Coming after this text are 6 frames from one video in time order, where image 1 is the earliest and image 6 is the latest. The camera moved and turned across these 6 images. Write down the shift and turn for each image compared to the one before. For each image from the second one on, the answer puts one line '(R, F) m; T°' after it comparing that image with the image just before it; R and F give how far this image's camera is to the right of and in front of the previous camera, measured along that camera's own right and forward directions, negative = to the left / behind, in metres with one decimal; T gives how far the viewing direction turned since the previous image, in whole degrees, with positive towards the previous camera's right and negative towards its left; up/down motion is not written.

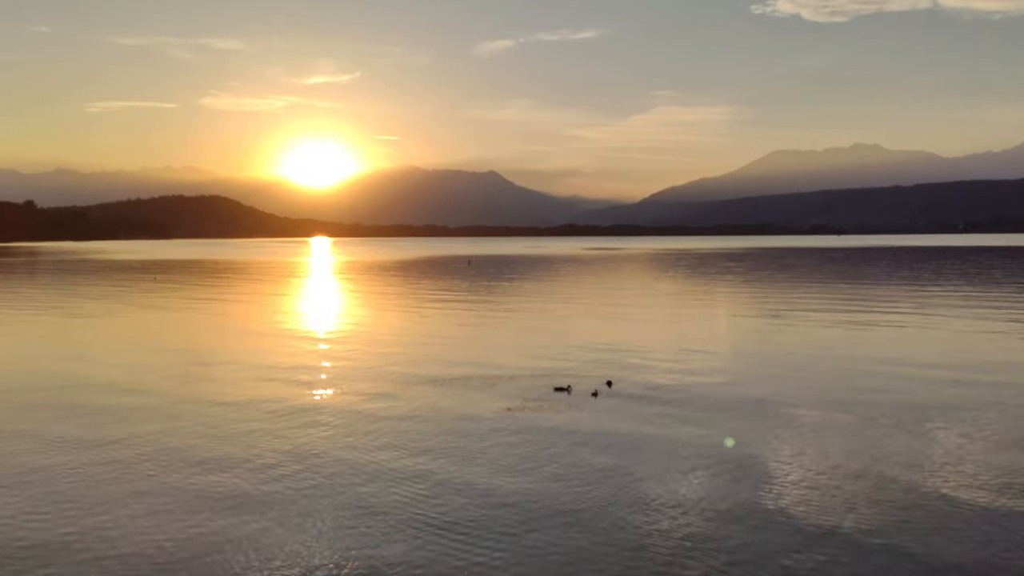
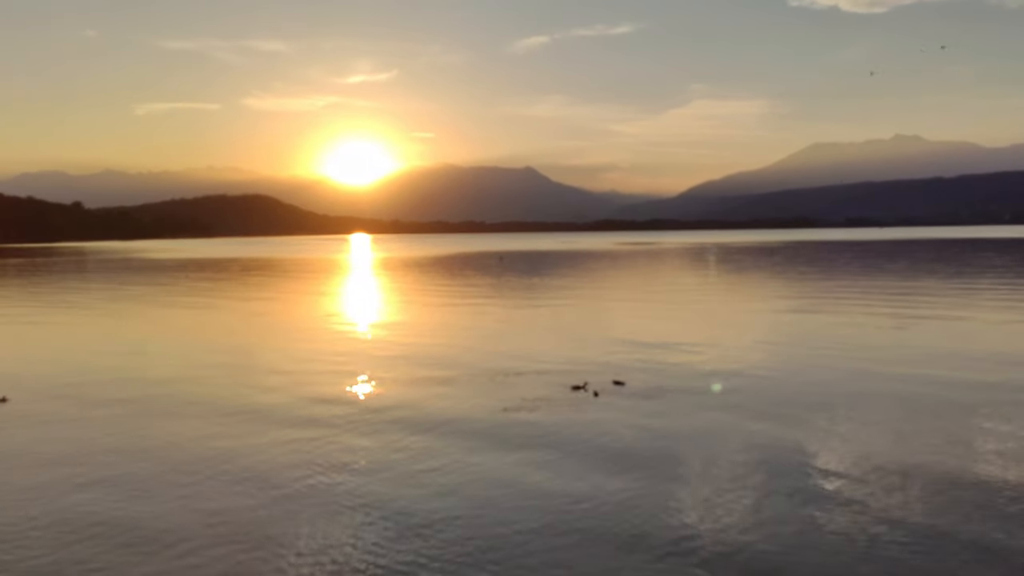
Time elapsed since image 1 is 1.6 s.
(-0.5, -0.5) m; -2°
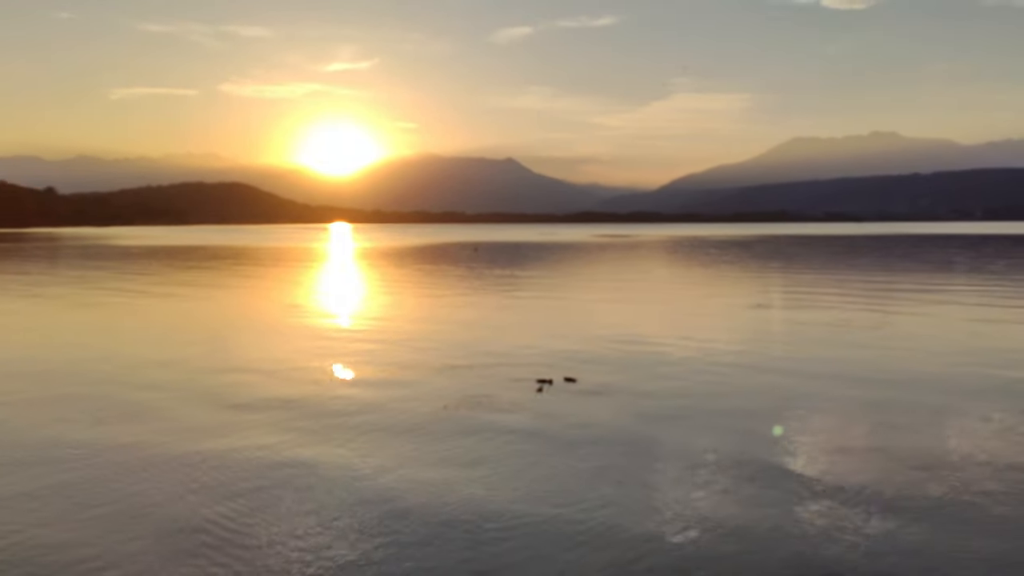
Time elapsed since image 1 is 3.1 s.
(-0.2, +0.2) m; +1°
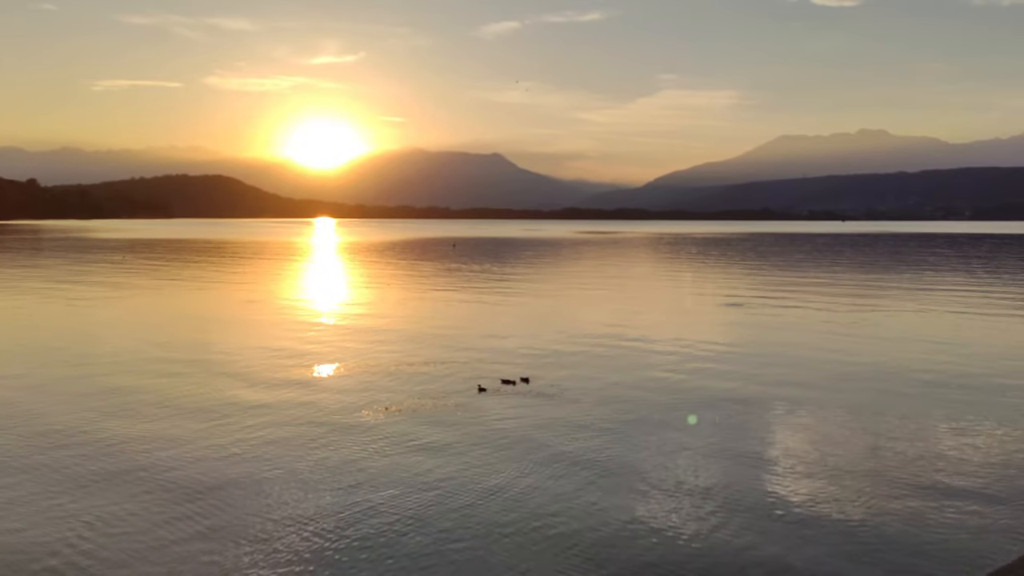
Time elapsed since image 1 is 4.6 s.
(+0.4, +0.2) m; +1°
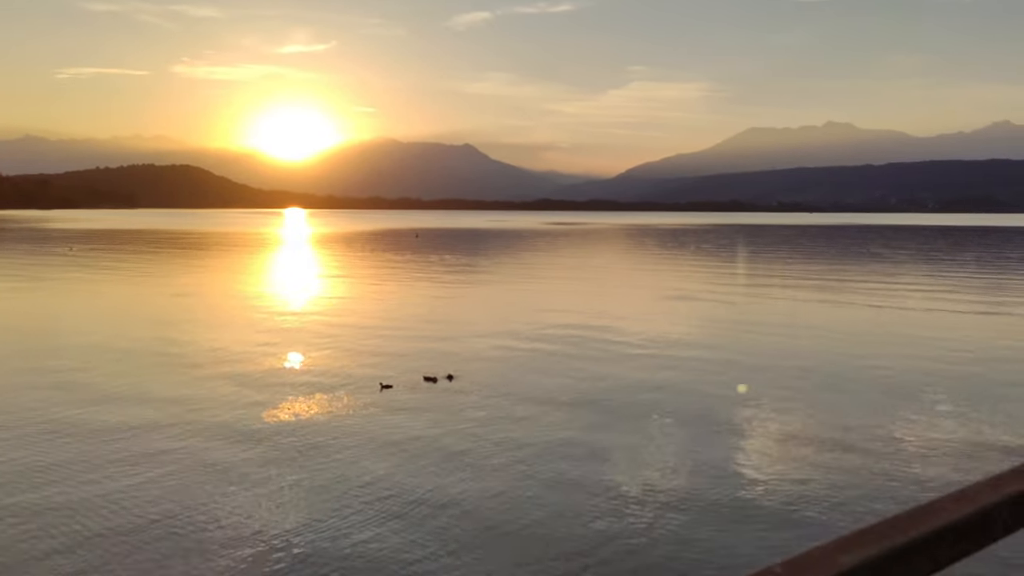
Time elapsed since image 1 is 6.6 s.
(-0.6, -0.1) m; +2°
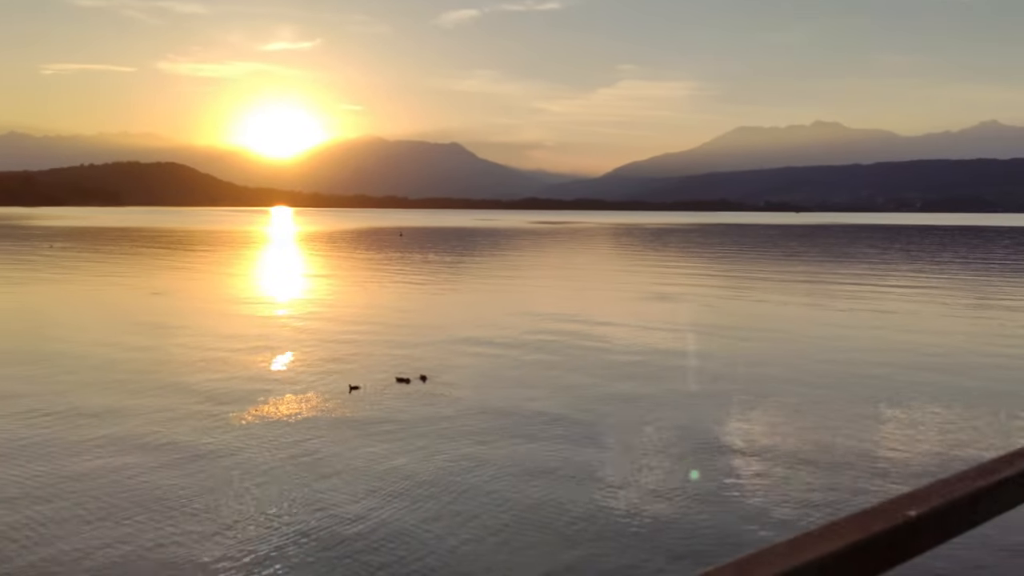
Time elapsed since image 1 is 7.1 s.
(+0.3, +0.2) m; +1°
